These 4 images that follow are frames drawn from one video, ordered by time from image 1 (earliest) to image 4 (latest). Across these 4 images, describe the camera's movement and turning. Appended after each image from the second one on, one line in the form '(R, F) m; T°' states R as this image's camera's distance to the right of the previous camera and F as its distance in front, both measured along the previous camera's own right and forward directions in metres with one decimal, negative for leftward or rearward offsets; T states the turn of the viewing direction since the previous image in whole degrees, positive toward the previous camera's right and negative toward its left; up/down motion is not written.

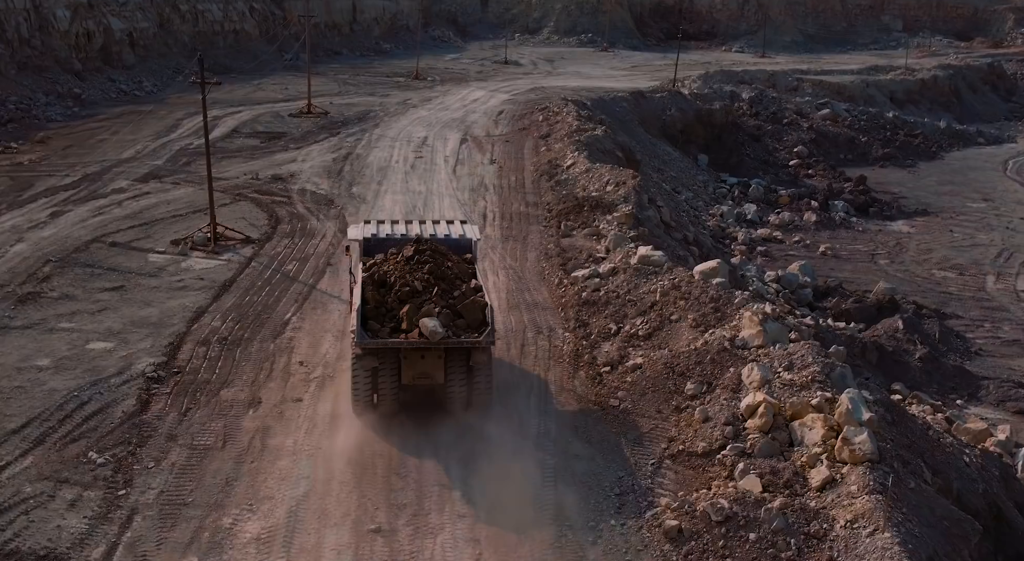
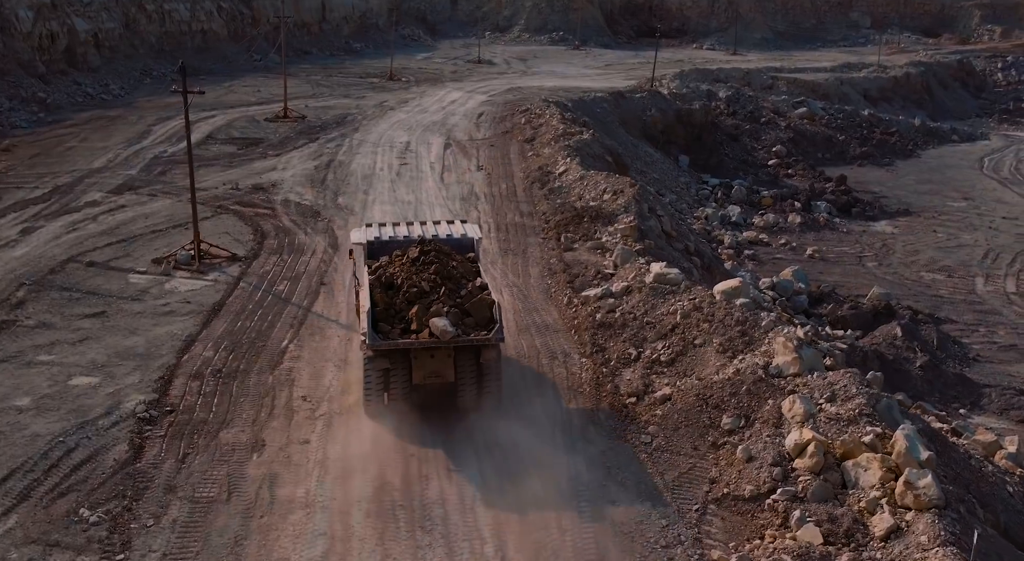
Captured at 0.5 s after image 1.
(-0.6, +0.8) m; +2°
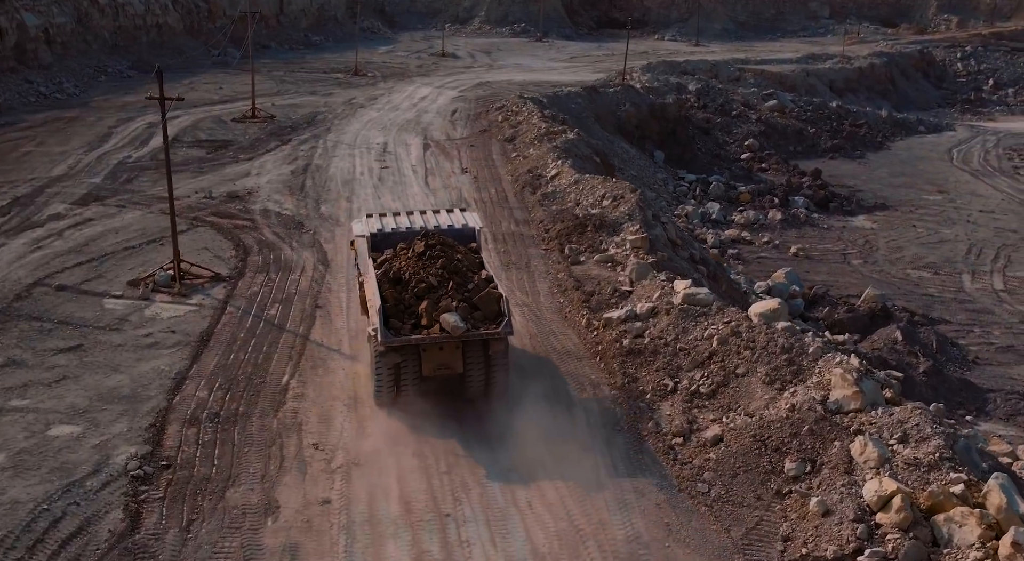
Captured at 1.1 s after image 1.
(-0.8, +1.1) m; +3°
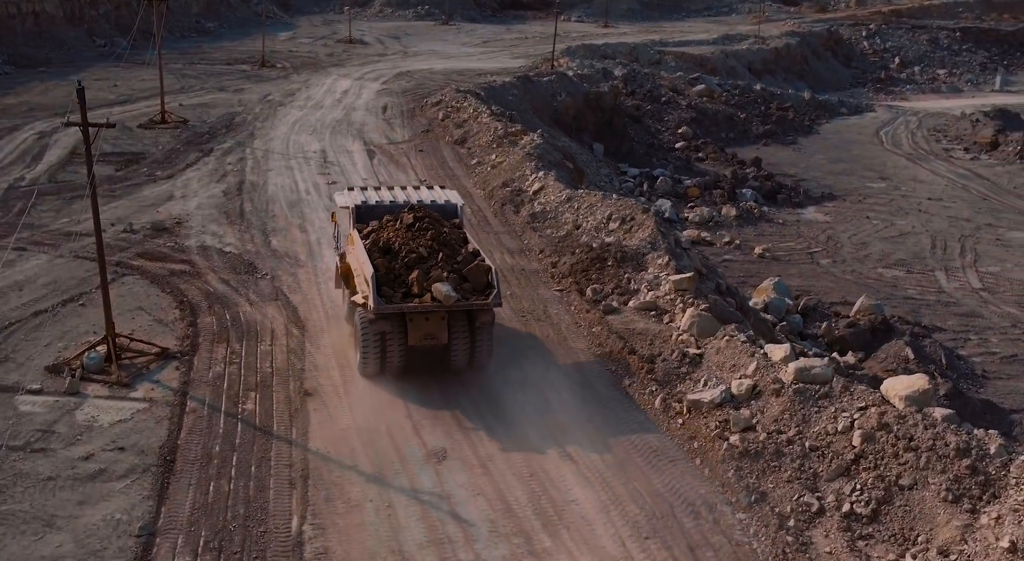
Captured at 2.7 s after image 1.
(-1.6, +3.0) m; +6°
